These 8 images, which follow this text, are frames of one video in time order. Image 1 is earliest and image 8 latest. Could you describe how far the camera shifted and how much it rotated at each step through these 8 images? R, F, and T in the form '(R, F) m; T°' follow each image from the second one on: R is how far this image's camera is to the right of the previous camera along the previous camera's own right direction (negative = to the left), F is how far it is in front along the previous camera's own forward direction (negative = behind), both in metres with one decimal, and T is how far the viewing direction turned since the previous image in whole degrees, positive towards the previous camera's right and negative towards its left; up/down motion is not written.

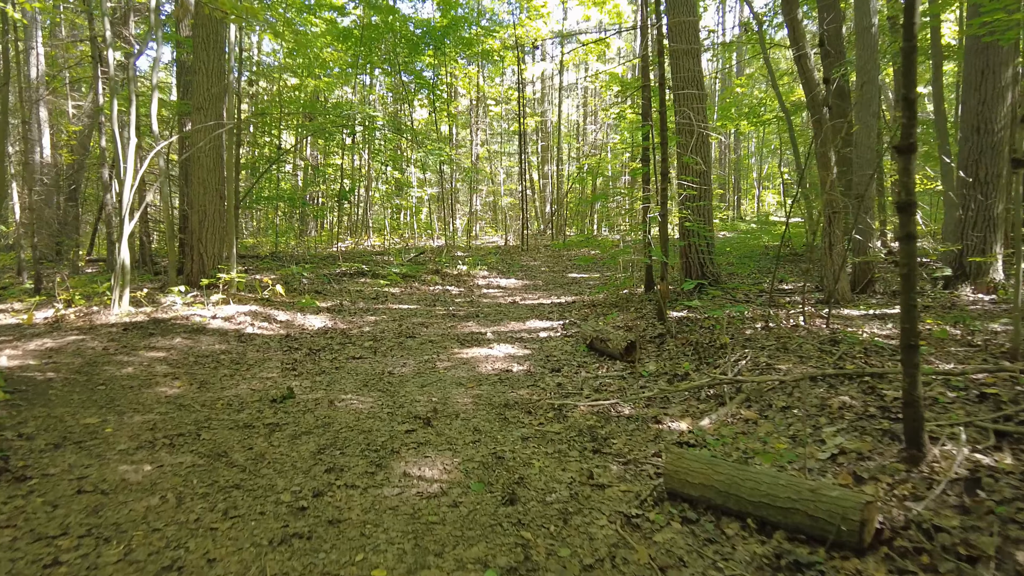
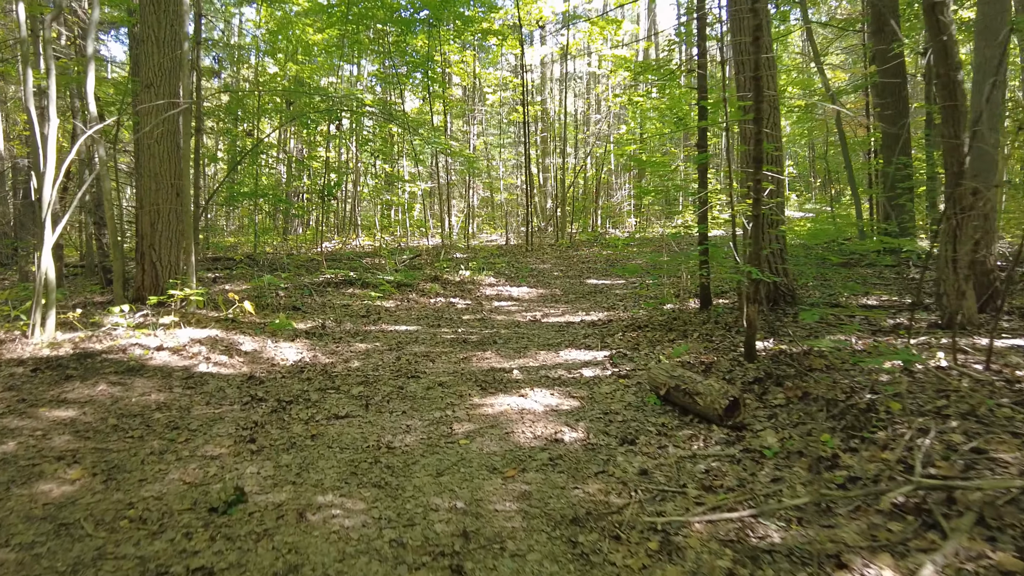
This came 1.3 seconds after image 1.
(-0.4, +1.6) m; +1°
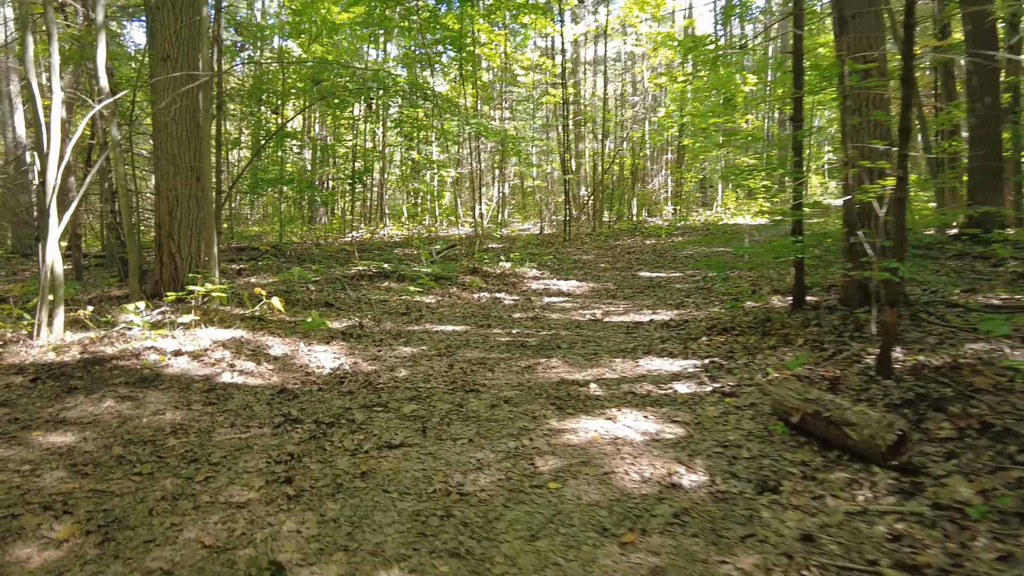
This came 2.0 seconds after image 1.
(-0.4, +0.8) m; -2°
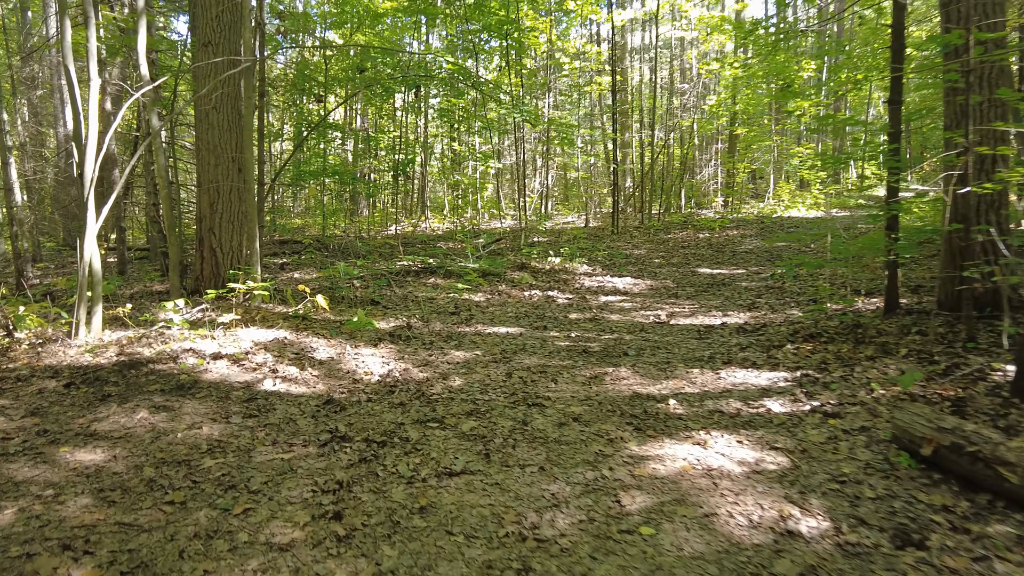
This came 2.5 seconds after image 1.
(-0.2, +0.5) m; -3°
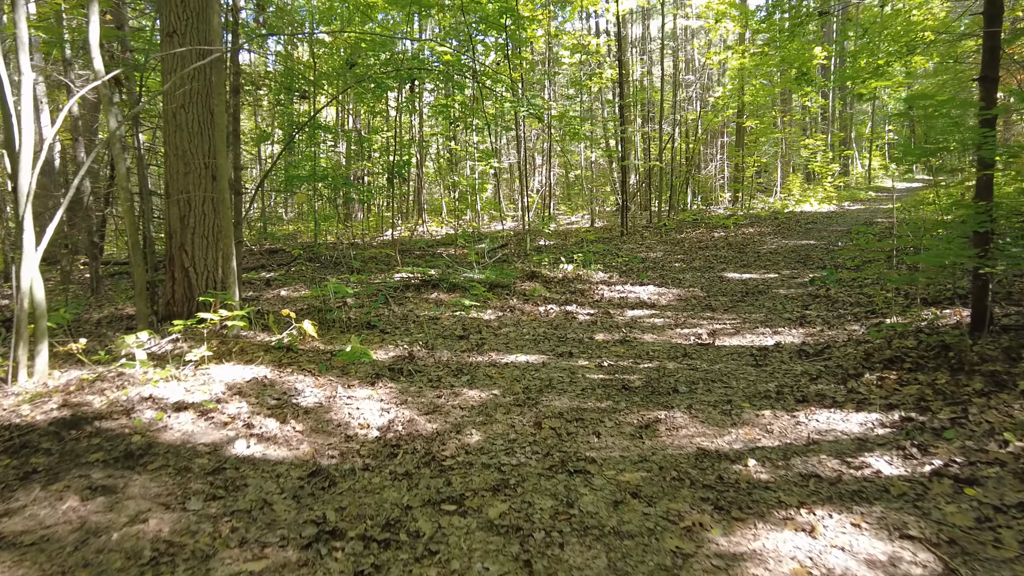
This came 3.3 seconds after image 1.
(-0.2, +0.8) m; 0°
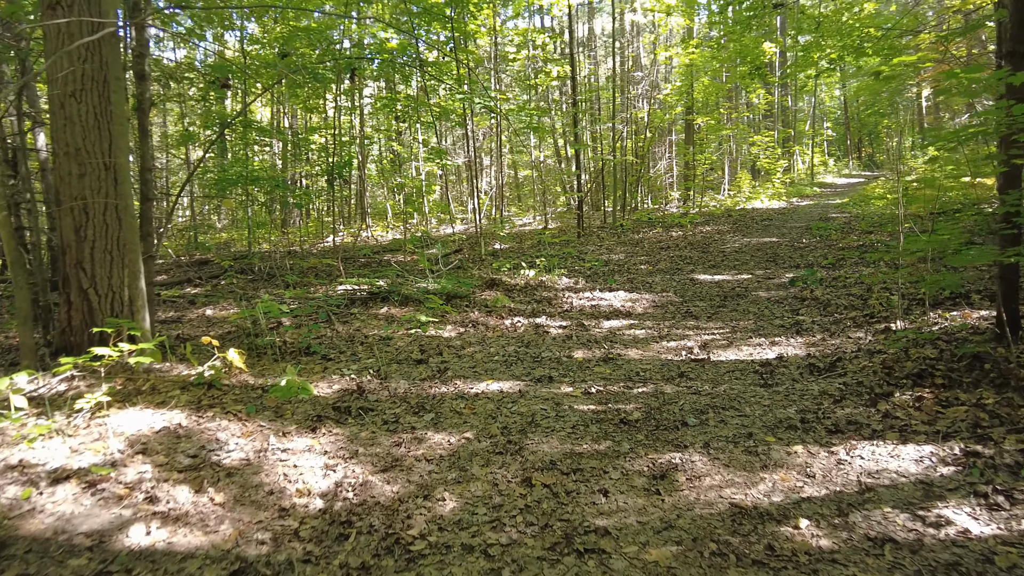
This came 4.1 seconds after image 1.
(-0.1, +0.8) m; +5°
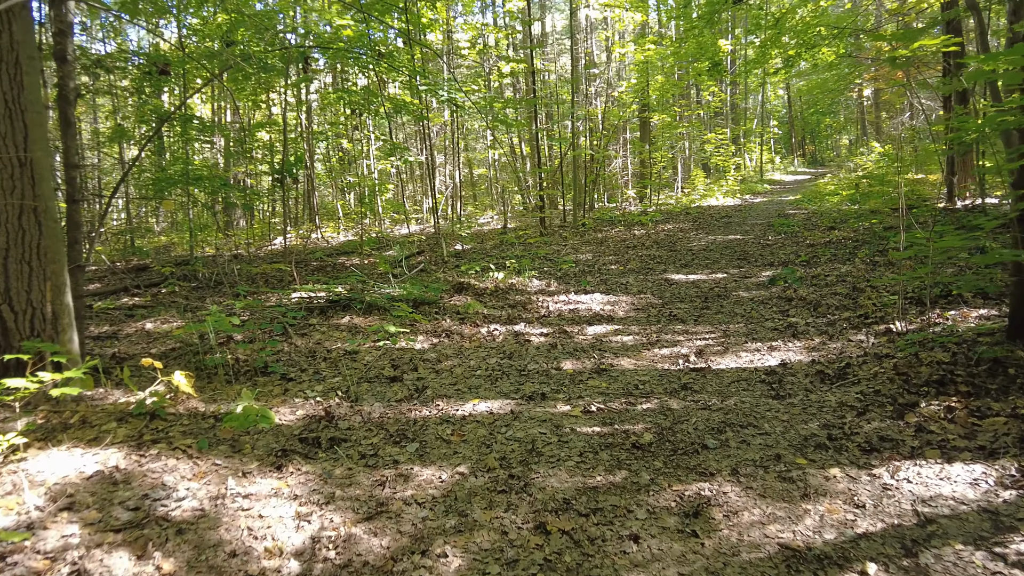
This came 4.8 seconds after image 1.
(-0.2, +0.4) m; +4°
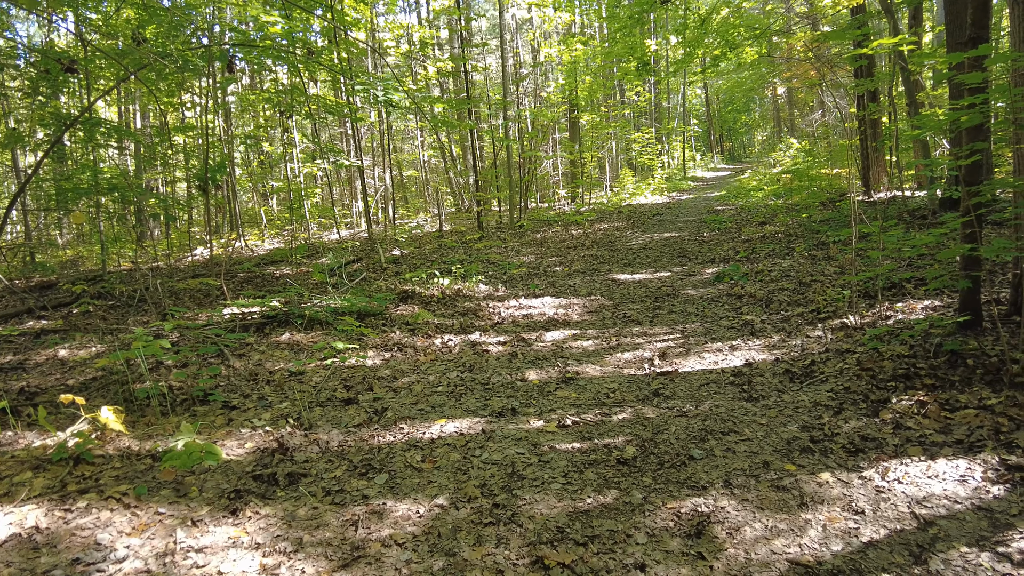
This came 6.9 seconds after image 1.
(-0.2, +0.2) m; +6°
